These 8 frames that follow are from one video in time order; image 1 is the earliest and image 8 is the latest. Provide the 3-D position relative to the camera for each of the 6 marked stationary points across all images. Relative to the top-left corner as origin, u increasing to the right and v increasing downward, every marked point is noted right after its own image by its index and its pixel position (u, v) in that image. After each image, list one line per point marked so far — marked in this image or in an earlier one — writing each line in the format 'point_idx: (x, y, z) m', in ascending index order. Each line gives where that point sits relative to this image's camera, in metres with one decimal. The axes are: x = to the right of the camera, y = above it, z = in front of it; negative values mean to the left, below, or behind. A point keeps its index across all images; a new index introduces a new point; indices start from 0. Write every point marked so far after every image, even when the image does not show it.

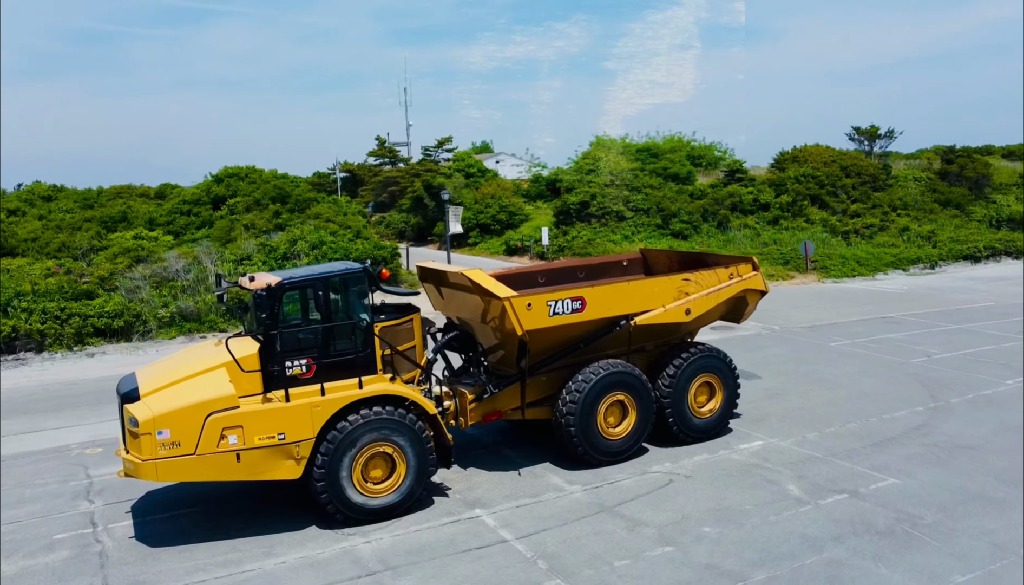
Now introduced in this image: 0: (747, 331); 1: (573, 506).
0: (+4.6, -0.8, +16.7) m
1: (+0.6, -2.0, +8.1) m
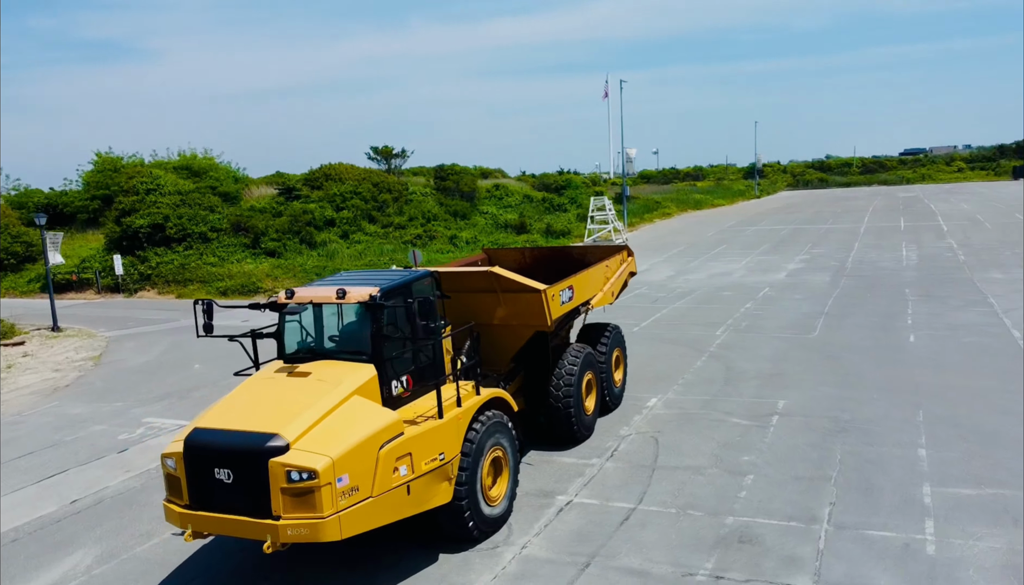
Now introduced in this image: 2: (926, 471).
0: (-0.9, -0.8, +18.1) m
1: (+1.2, -1.9, +8.8) m
2: (+4.1, -1.8, +8.3) m
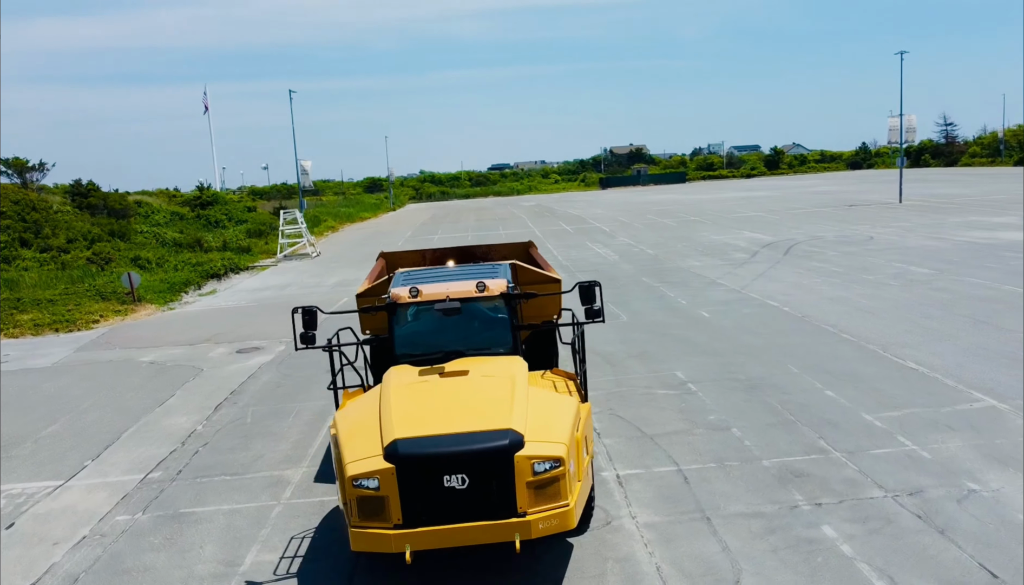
0: (-4.6, -1.1, +17.0) m
1: (+1.3, -1.7, +9.6) m
2: (+4.1, -1.4, +10.4) m
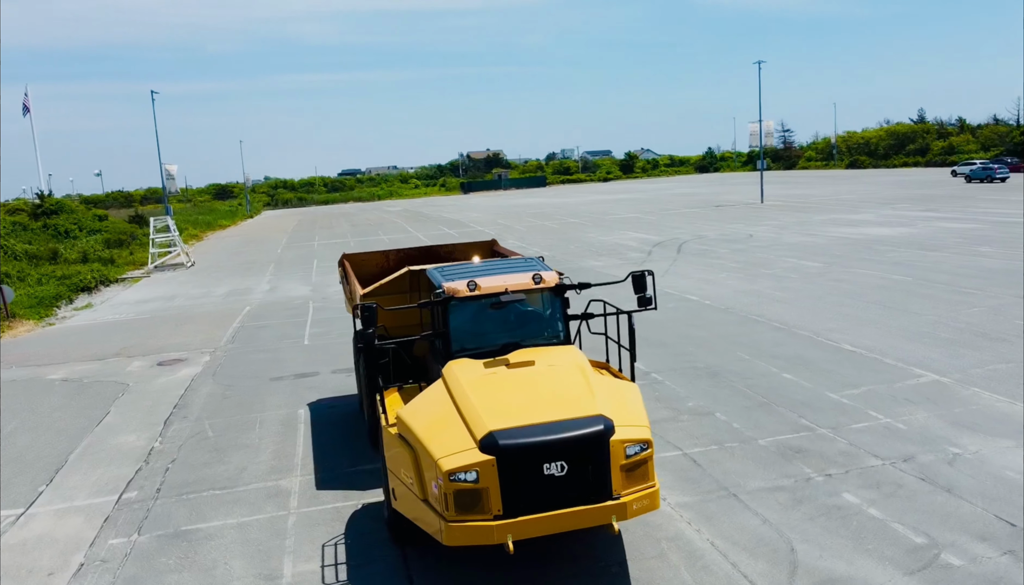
0: (-5.9, -1.2, +16.2) m
1: (+1.3, -1.6, +9.9) m
2: (+3.9, -1.2, +11.1) m
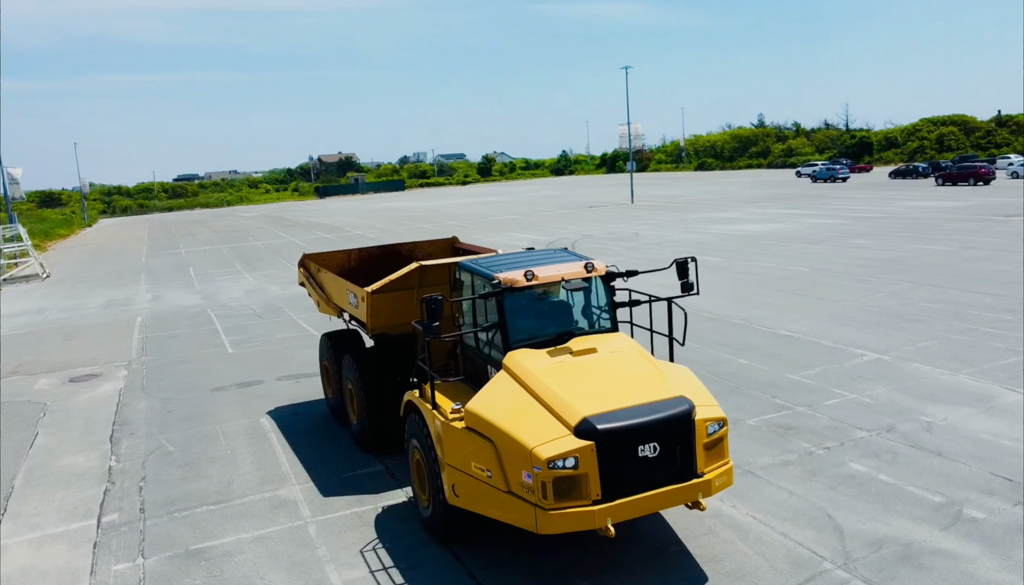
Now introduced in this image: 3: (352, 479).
0: (-6.9, -1.4, +15.0) m
1: (+1.2, -1.5, +10.1) m
2: (+3.6, -1.1, +11.8) m
3: (-1.7, -2.0, +9.0) m
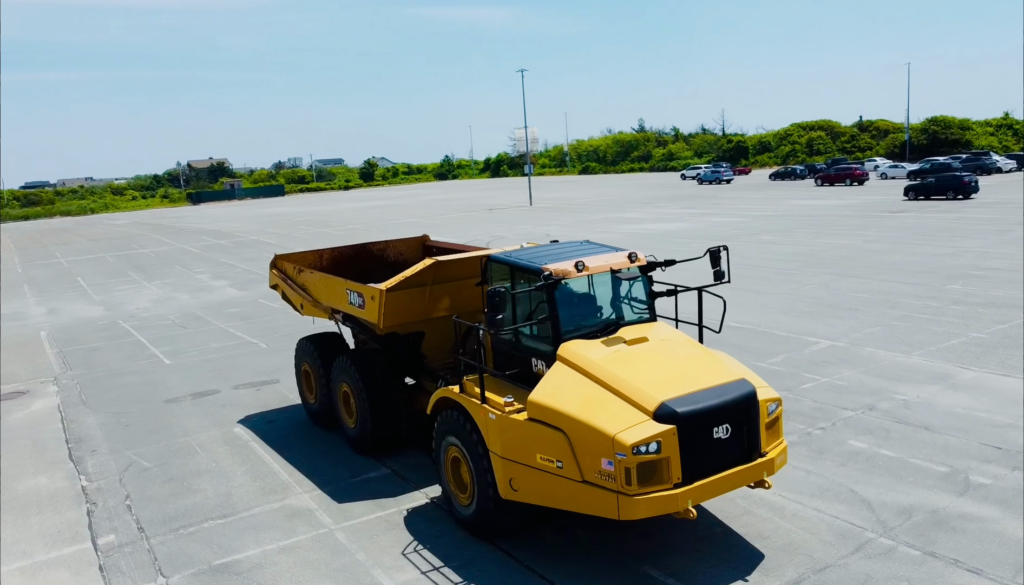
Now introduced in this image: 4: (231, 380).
0: (-7.6, -1.5, +14.0) m
1: (+1.2, -1.5, +10.3) m
2: (+3.2, -1.0, +12.3) m
3: (-1.6, -2.0, +8.8) m
4: (-4.4, -1.4, +13.3) m
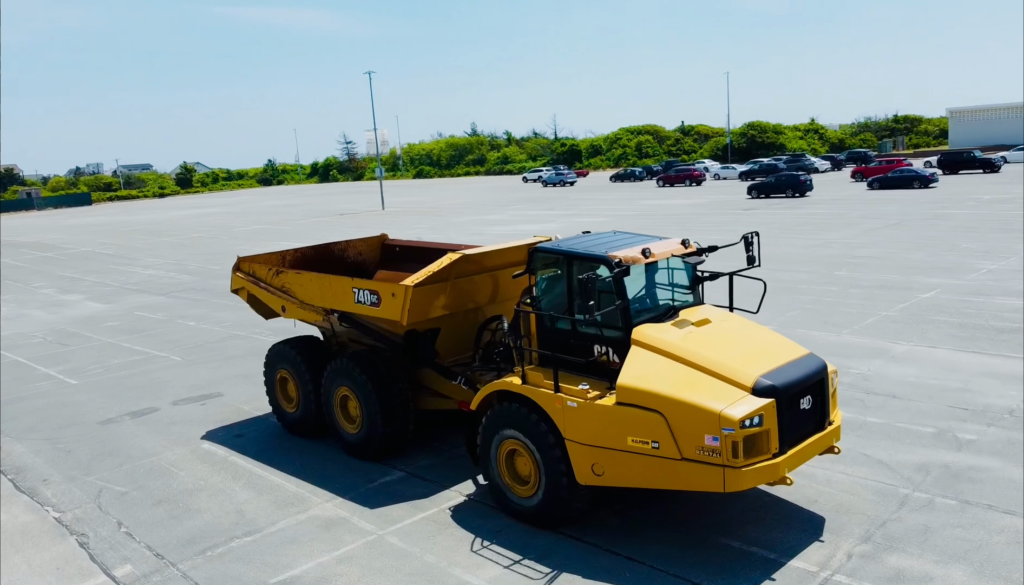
0: (-8.3, -1.8, +12.3) m
1: (+1.0, -1.4, +10.5) m
2: (+2.6, -0.8, +12.9) m
3: (-1.3, -1.9, +8.5) m
4: (-5.1, -1.5, +12.4) m
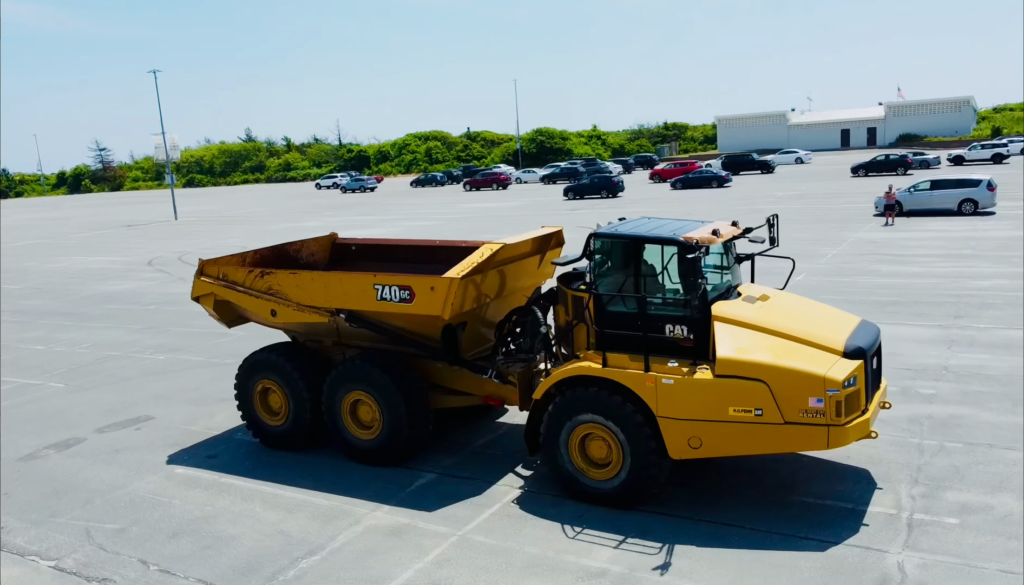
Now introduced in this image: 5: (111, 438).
0: (-8.7, -2.1, +10.0) m
1: (+0.8, -1.2, +10.7) m
2: (+1.7, -0.7, +13.5) m
3: (-0.9, -1.9, +8.2) m
4: (-5.5, -1.7, +10.9) m
5: (-4.9, -1.8, +10.4) m
